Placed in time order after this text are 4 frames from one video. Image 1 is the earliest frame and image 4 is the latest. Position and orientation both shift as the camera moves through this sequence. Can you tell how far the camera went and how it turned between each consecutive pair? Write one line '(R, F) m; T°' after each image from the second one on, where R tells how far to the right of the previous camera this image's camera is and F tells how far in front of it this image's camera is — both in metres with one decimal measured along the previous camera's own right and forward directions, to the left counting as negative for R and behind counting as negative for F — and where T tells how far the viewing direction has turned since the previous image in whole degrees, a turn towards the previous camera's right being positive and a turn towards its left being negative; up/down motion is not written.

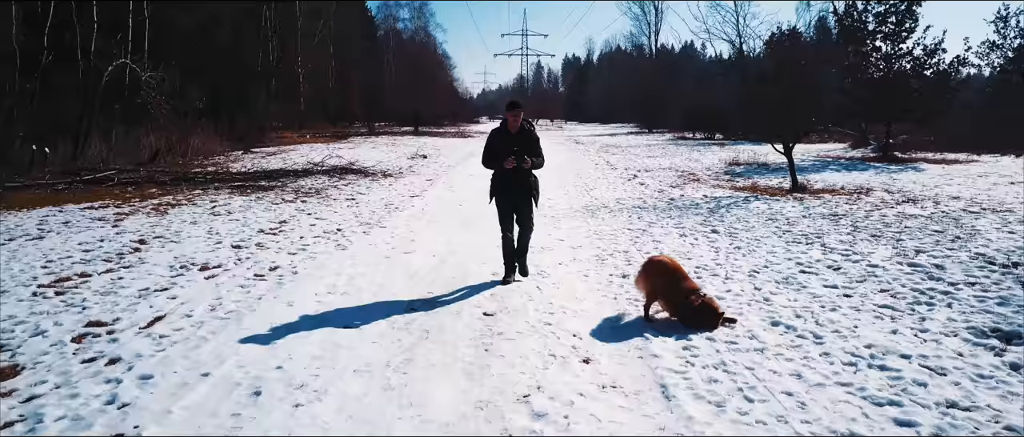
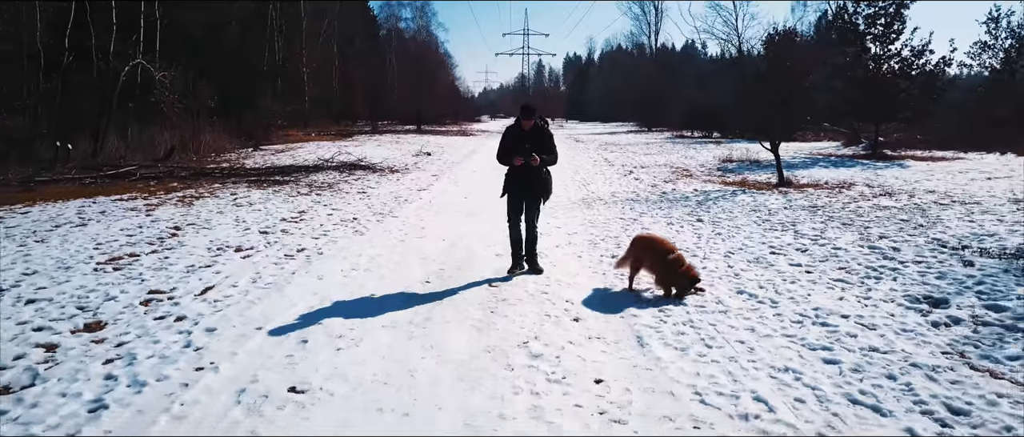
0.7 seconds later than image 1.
(0.0, -0.6) m; 0°
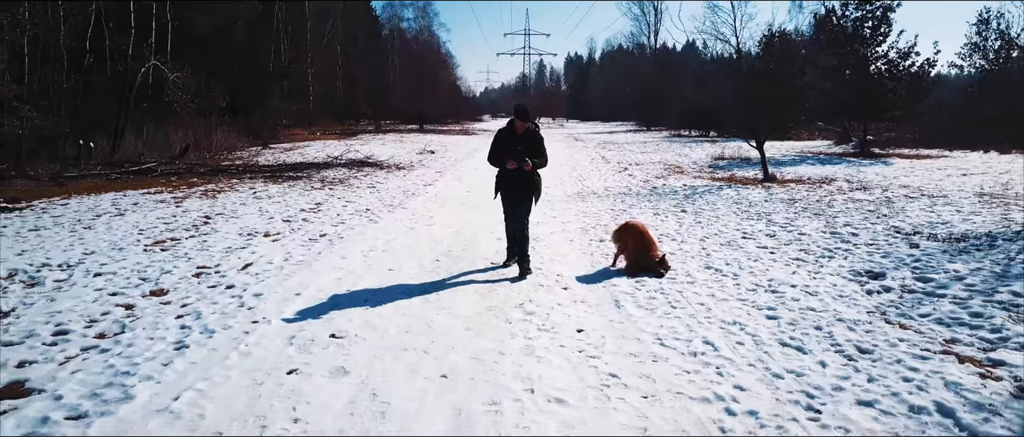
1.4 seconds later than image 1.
(0.0, -0.6) m; 0°
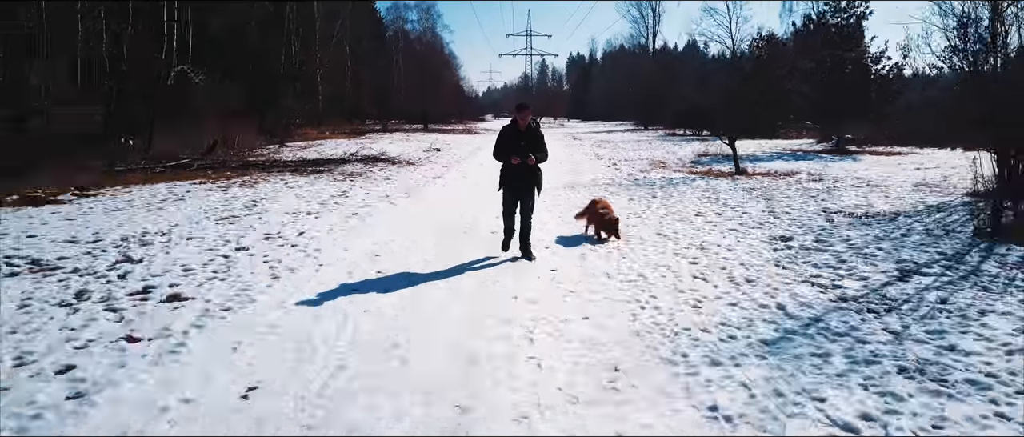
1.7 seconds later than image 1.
(+0.1, -1.3) m; 0°
